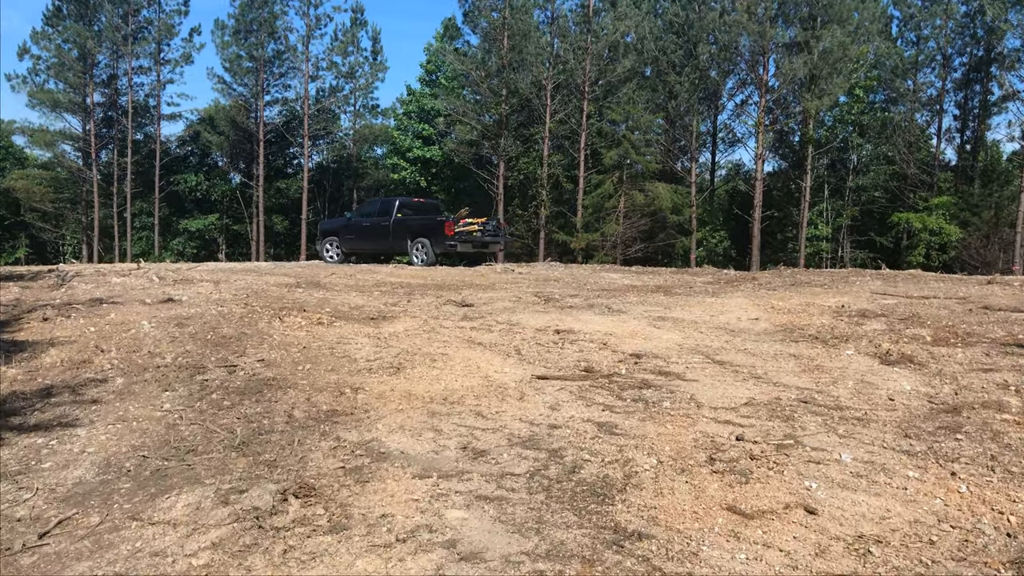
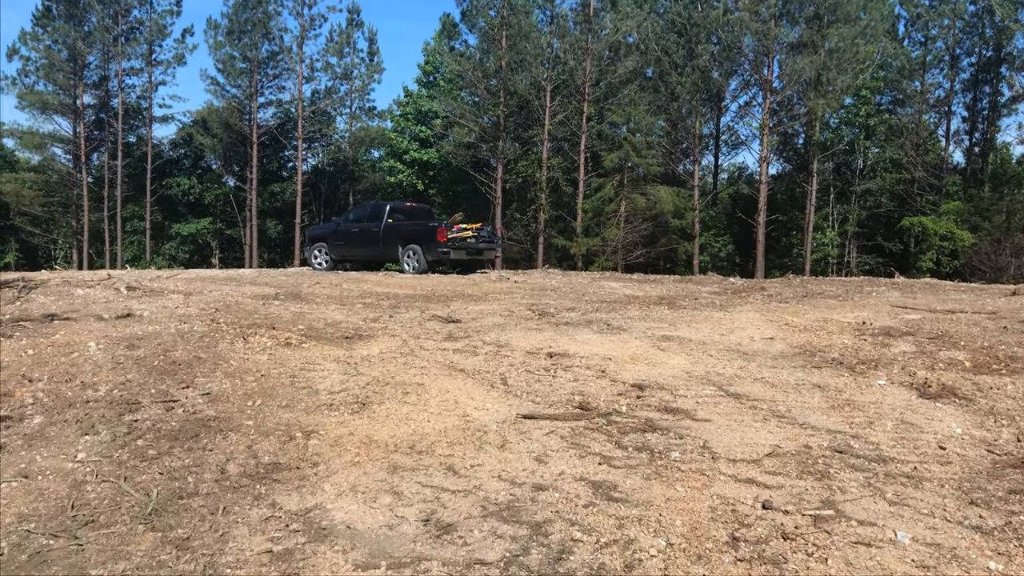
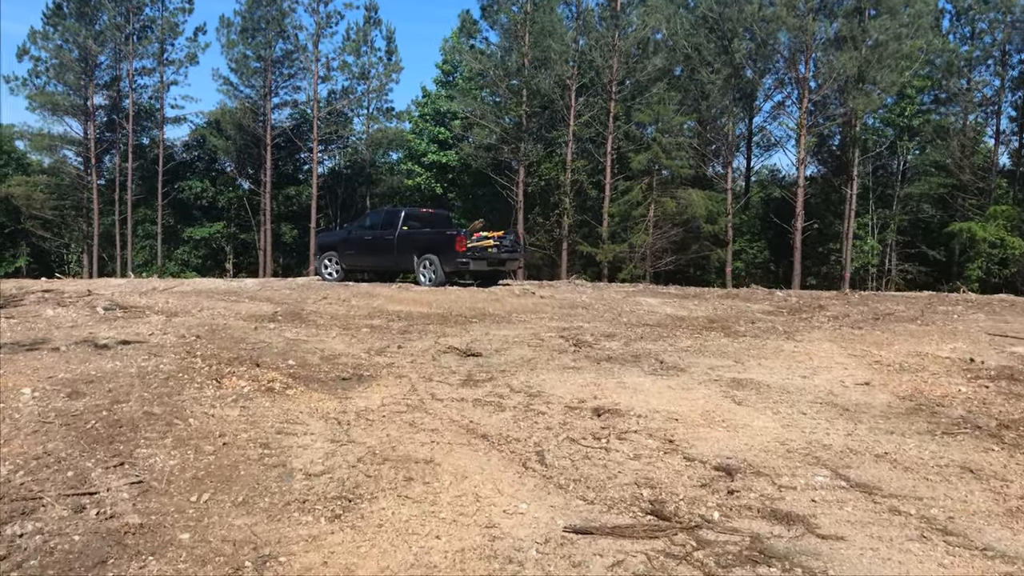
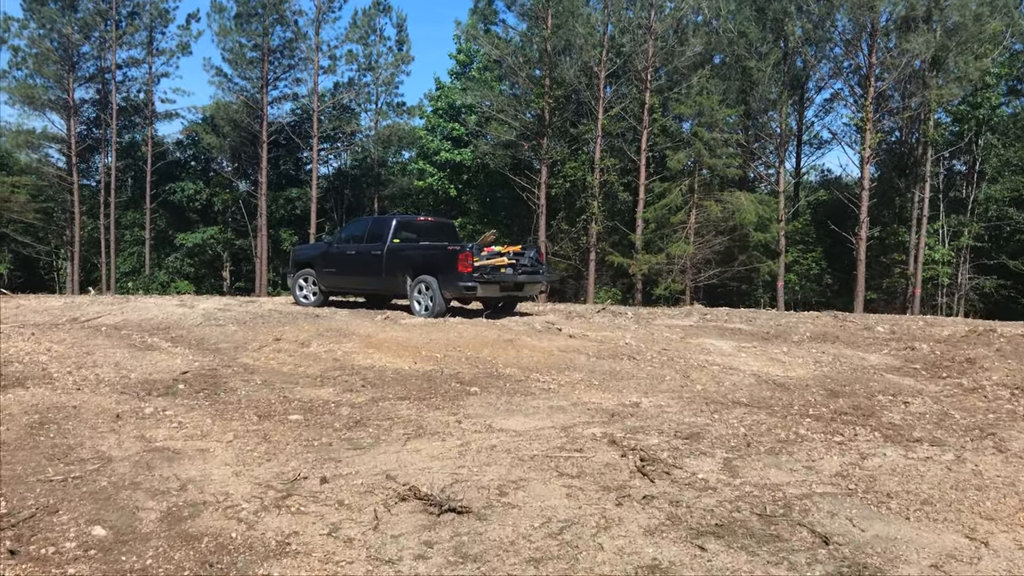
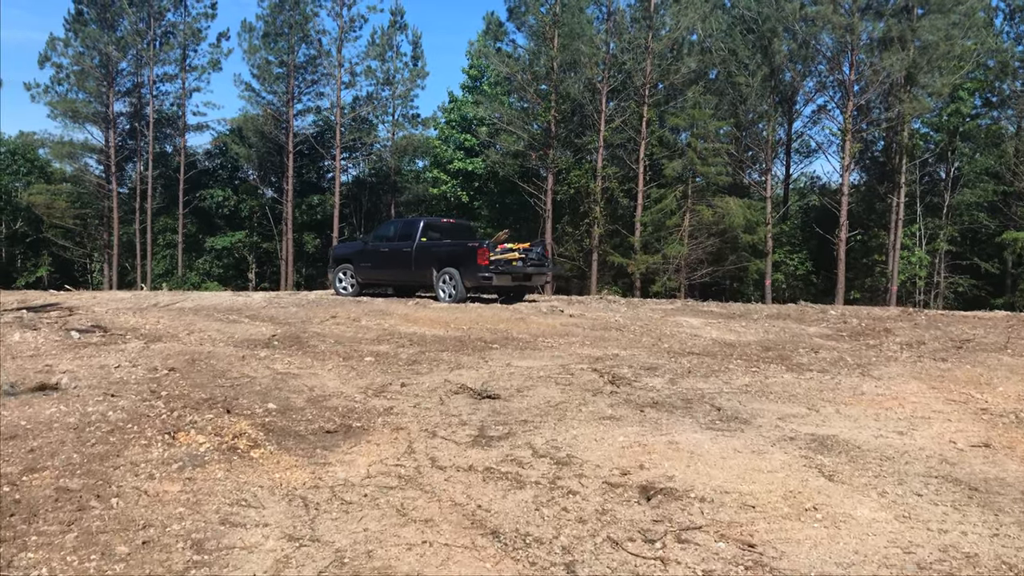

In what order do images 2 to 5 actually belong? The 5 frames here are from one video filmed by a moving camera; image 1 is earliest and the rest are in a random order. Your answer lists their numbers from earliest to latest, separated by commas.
2, 3, 5, 4
